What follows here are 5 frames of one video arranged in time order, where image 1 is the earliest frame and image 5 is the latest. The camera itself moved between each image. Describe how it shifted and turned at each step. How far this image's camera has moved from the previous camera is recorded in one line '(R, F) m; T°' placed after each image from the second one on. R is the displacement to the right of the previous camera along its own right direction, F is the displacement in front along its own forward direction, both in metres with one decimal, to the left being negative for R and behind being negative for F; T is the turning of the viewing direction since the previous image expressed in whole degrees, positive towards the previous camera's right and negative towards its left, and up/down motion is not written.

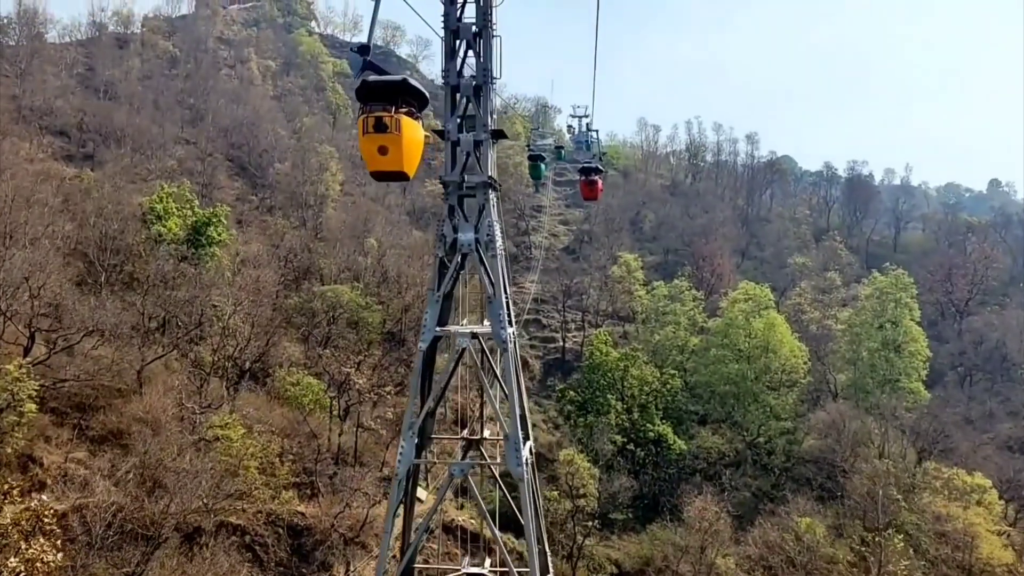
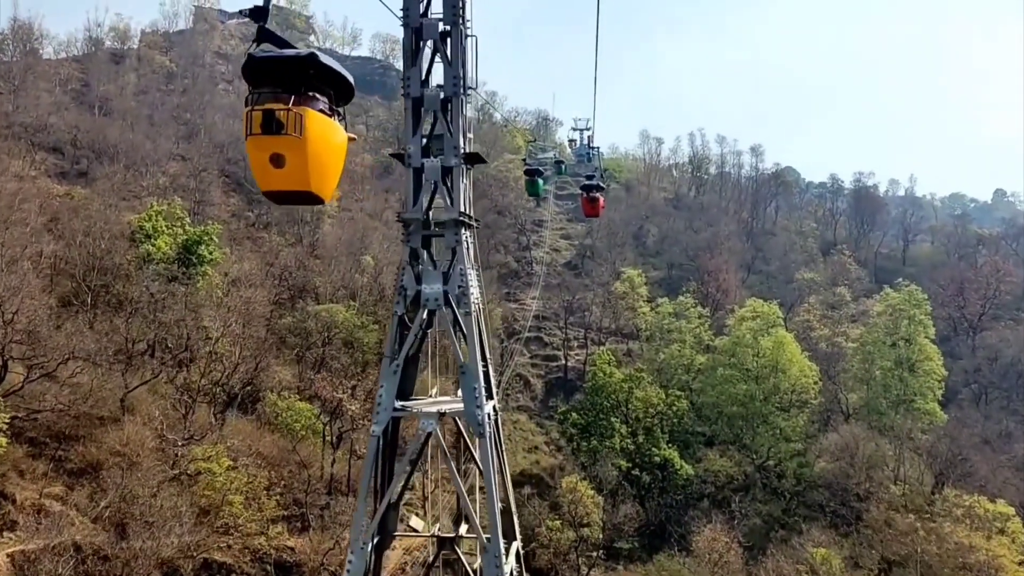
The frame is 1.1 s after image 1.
(+0.1, +1.0) m; 0°
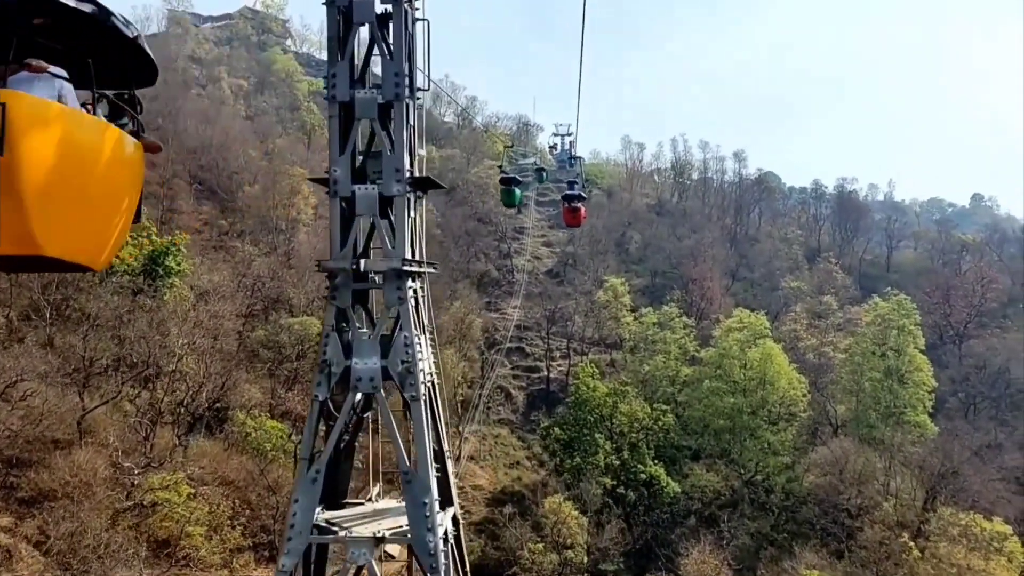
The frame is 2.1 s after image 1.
(+0.1, +1.0) m; +1°
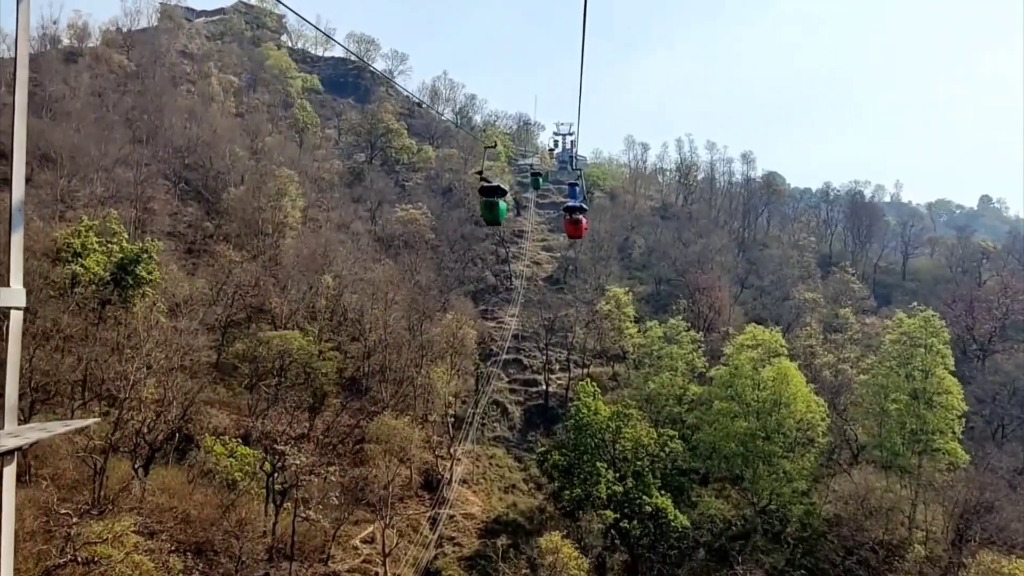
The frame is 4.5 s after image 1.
(+0.2, +2.1) m; 0°
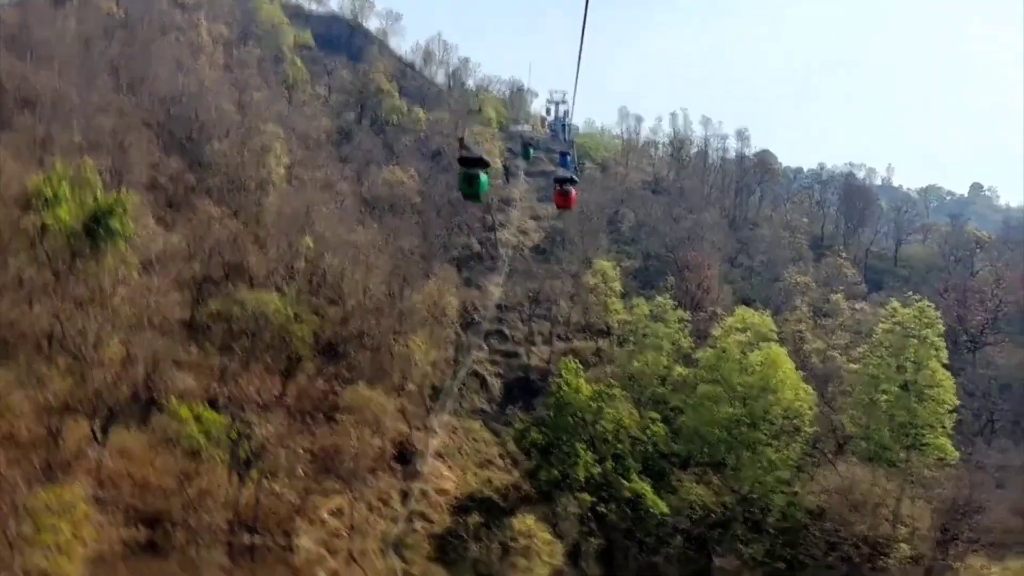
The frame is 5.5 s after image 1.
(+0.1, +1.1) m; +1°
